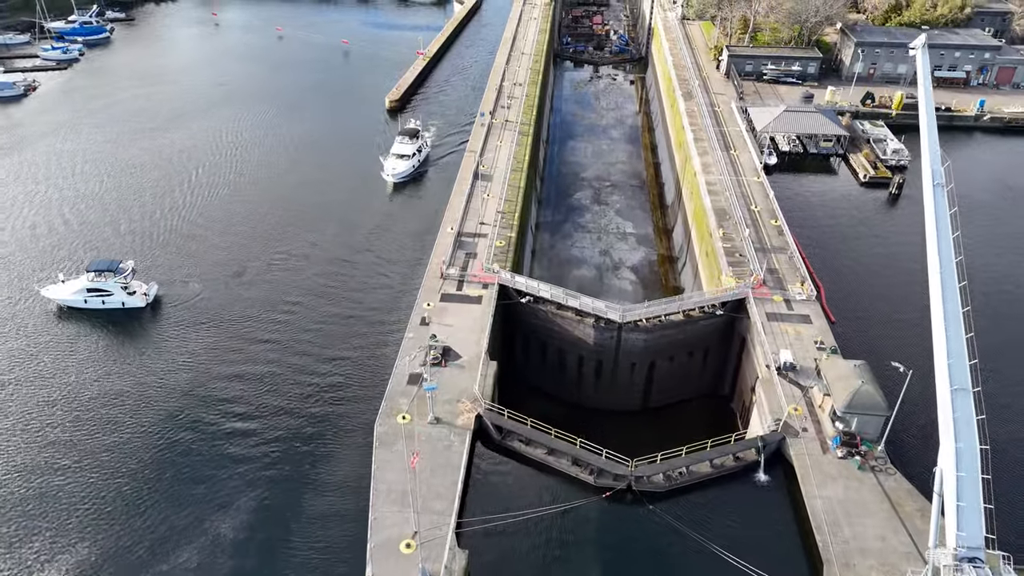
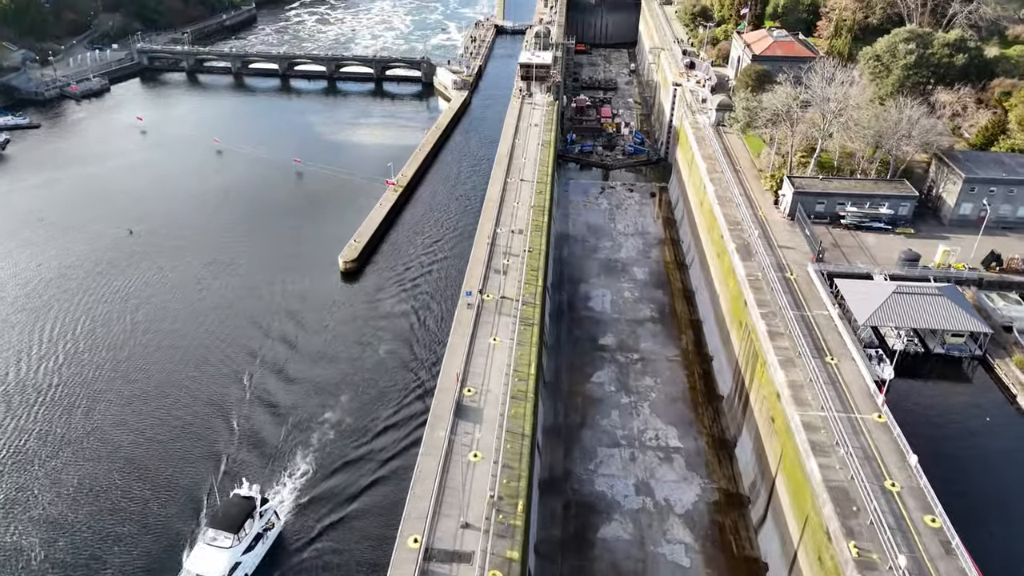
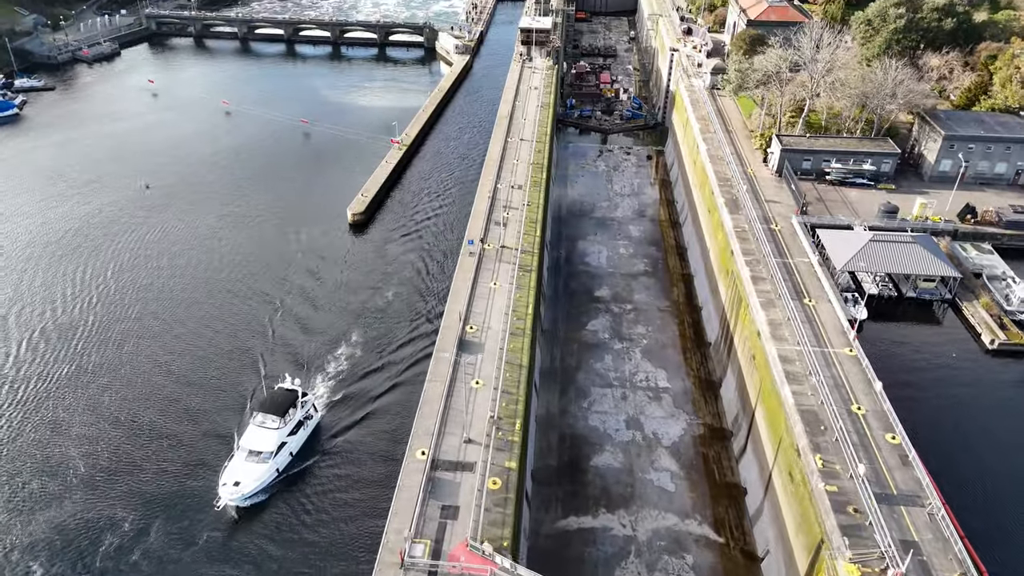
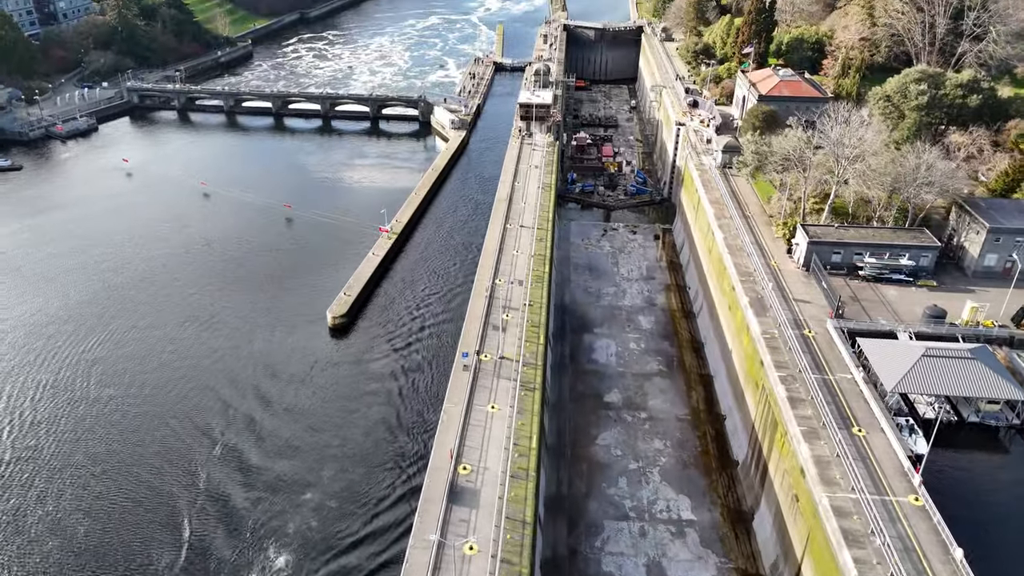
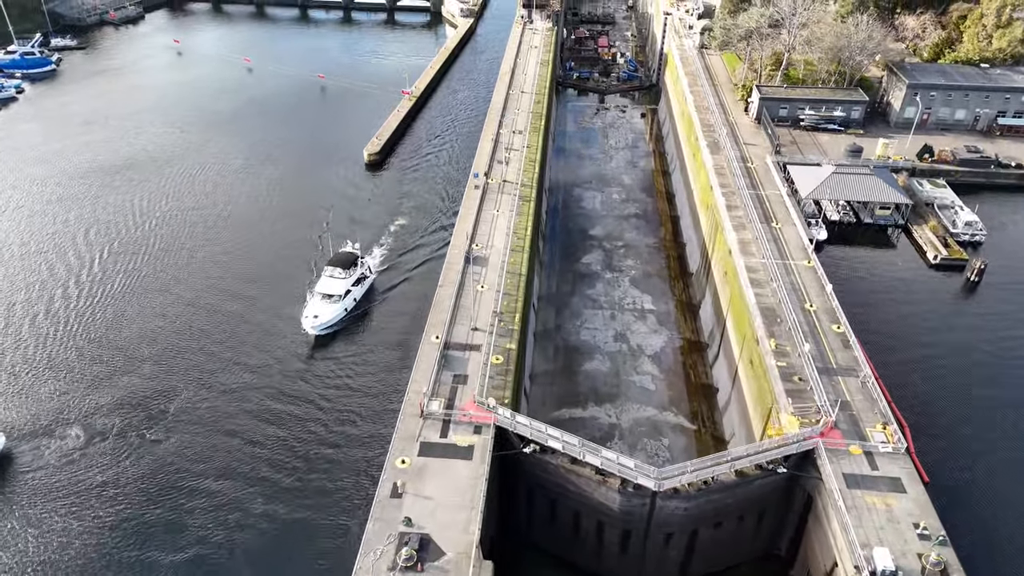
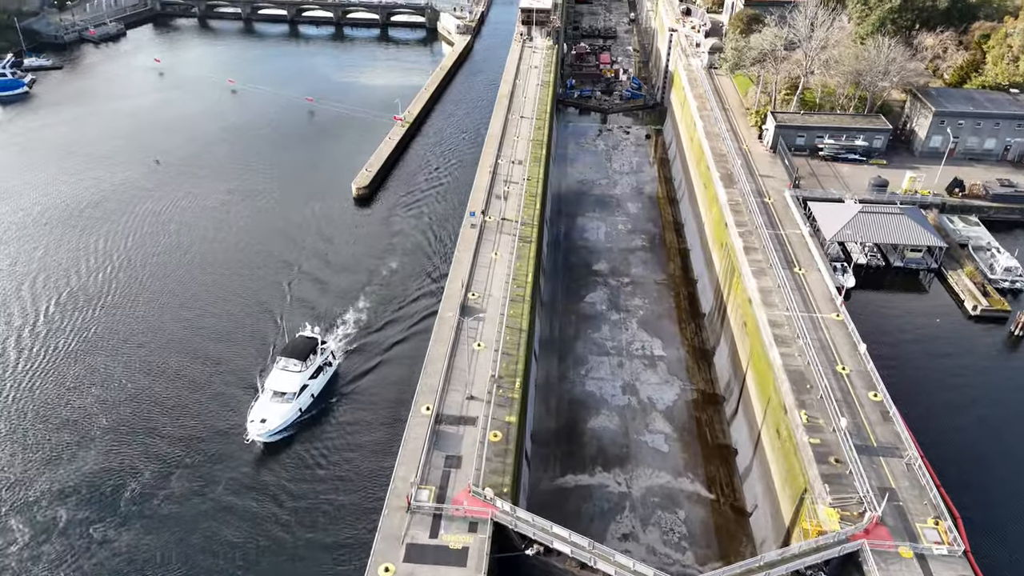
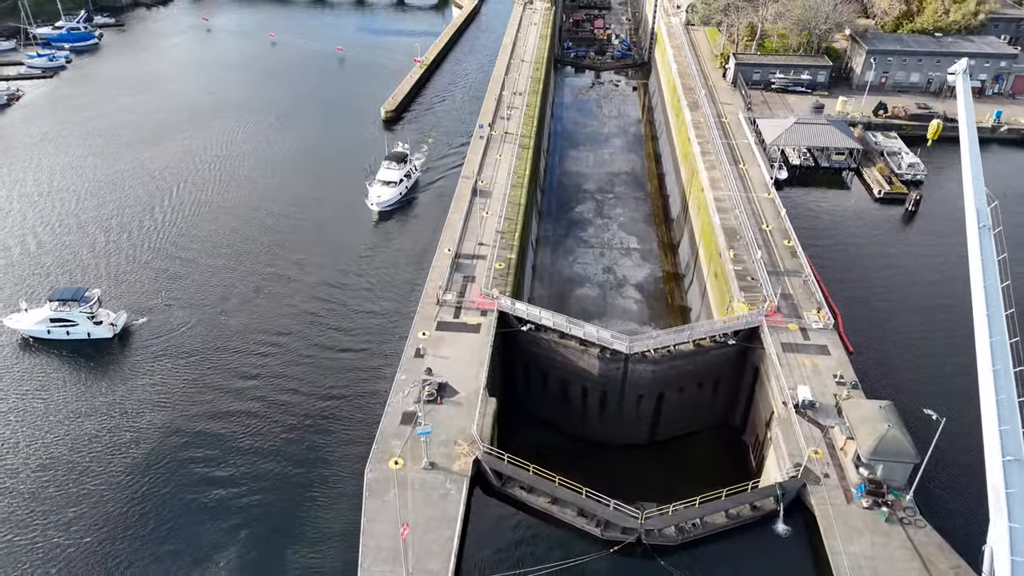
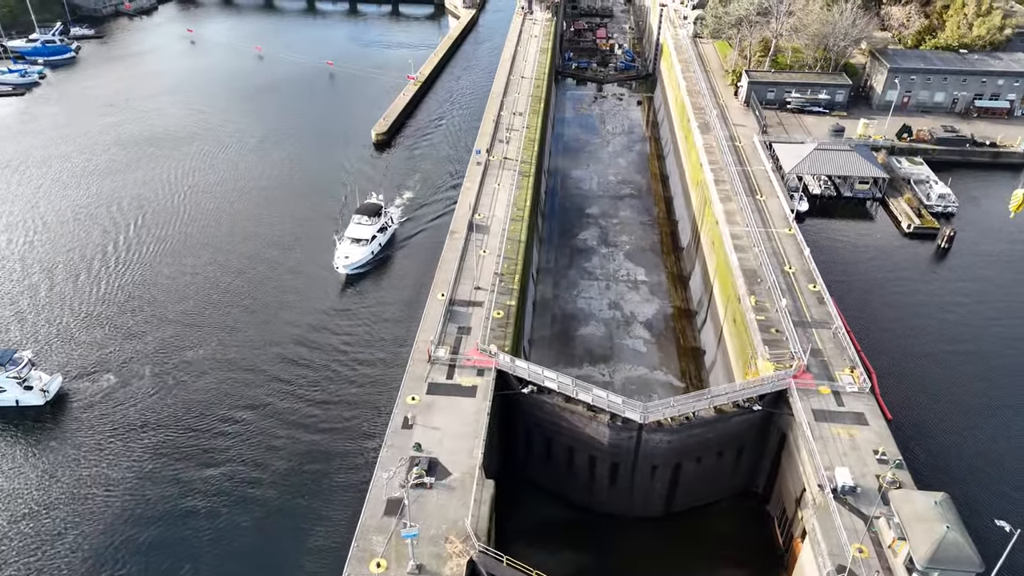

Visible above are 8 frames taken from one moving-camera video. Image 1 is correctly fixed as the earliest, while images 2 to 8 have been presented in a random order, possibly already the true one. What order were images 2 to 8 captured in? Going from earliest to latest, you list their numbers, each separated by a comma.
7, 8, 5, 6, 3, 2, 4
